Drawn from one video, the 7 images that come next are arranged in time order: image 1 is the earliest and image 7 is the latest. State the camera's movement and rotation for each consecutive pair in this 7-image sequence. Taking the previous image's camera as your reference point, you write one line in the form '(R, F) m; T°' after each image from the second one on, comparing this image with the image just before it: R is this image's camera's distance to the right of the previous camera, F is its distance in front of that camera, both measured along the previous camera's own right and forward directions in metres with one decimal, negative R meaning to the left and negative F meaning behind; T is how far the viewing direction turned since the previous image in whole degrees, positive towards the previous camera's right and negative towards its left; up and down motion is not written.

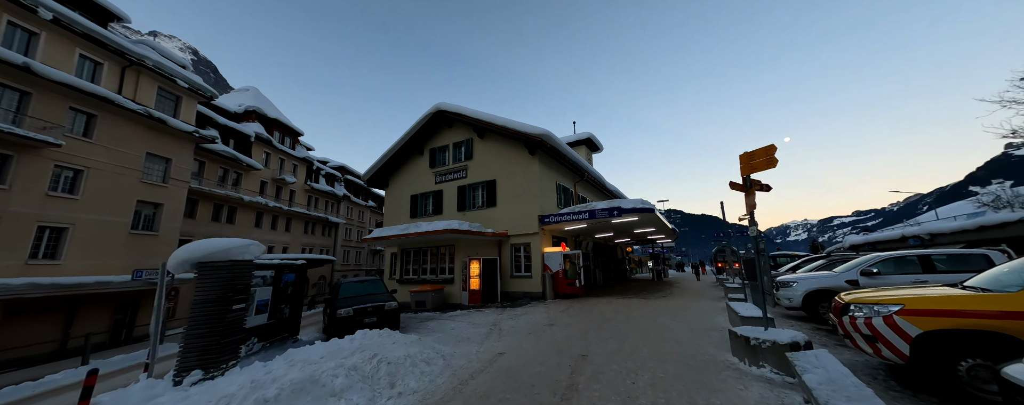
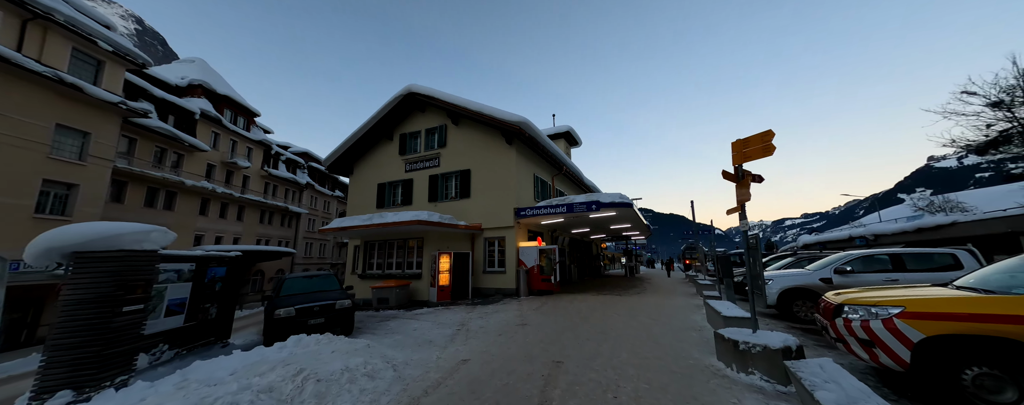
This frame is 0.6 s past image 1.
(+0.1, +0.8) m; +5°
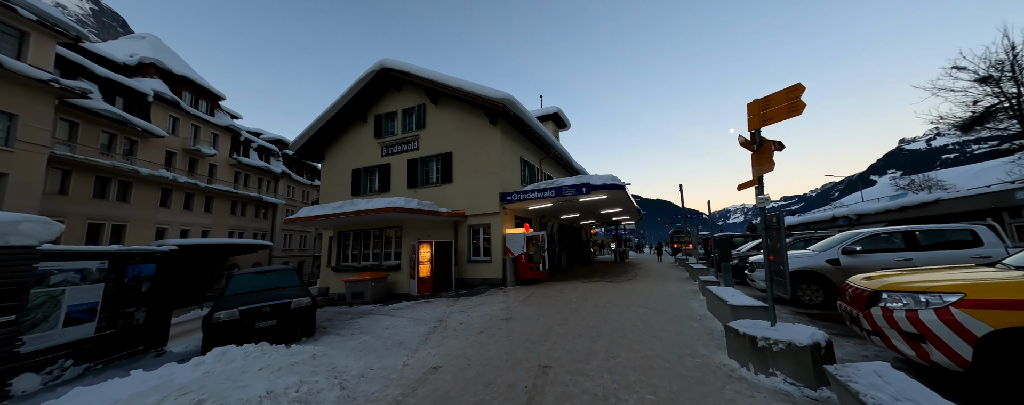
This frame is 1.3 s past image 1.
(+0.2, +0.9) m; +2°
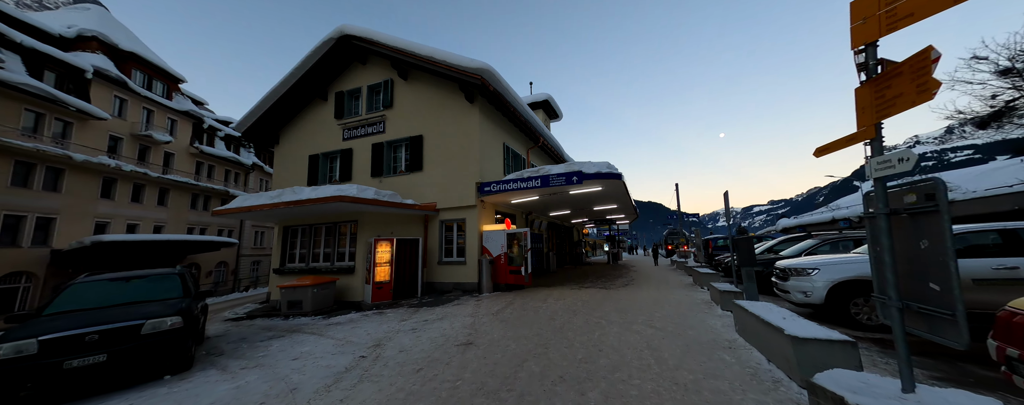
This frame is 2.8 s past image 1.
(+0.5, +2.0) m; +1°
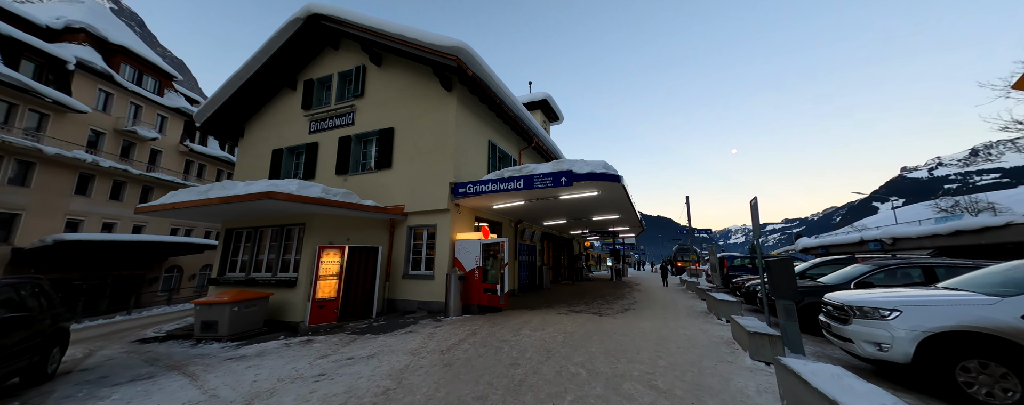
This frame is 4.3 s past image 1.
(+0.9, +1.8) m; -2°
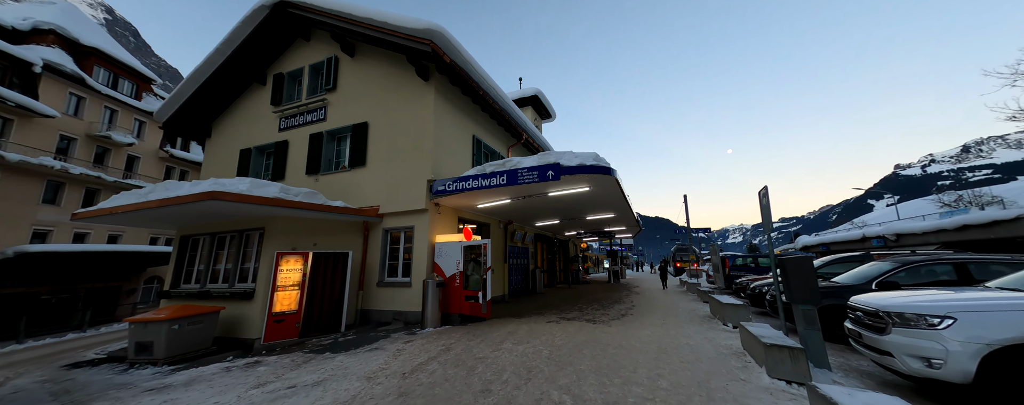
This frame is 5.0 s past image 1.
(+0.4, +0.8) m; 0°
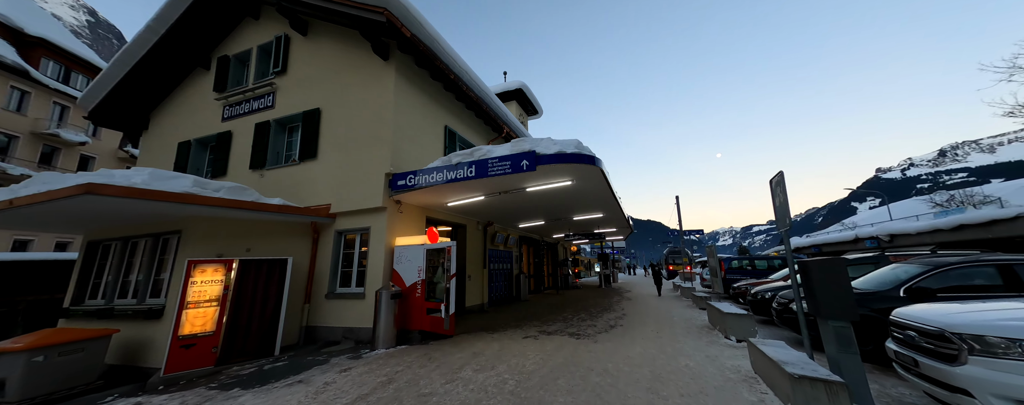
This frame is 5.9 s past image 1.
(+0.6, +1.2) m; +1°
